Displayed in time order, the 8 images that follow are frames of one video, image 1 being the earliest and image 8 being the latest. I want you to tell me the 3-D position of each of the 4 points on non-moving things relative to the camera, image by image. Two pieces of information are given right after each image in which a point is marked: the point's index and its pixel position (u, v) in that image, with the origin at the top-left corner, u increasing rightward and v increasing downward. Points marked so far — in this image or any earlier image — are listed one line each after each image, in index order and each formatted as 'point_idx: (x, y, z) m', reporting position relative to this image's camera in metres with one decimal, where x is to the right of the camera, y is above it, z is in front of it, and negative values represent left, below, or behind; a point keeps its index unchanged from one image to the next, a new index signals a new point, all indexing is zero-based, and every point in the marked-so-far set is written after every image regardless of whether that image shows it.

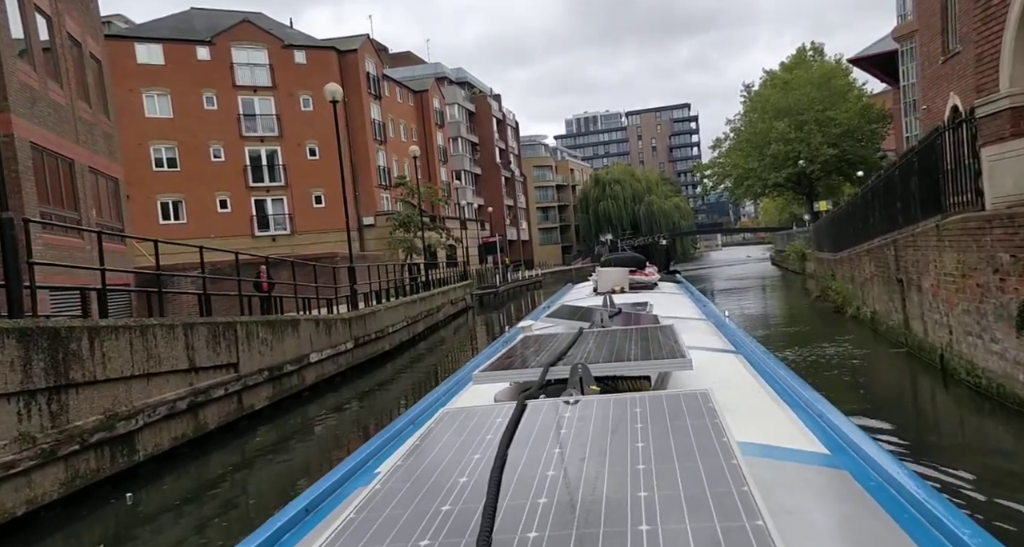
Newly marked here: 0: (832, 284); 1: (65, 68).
0: (+8.0, -0.2, +19.1) m
1: (-9.5, +4.4, +16.5) m
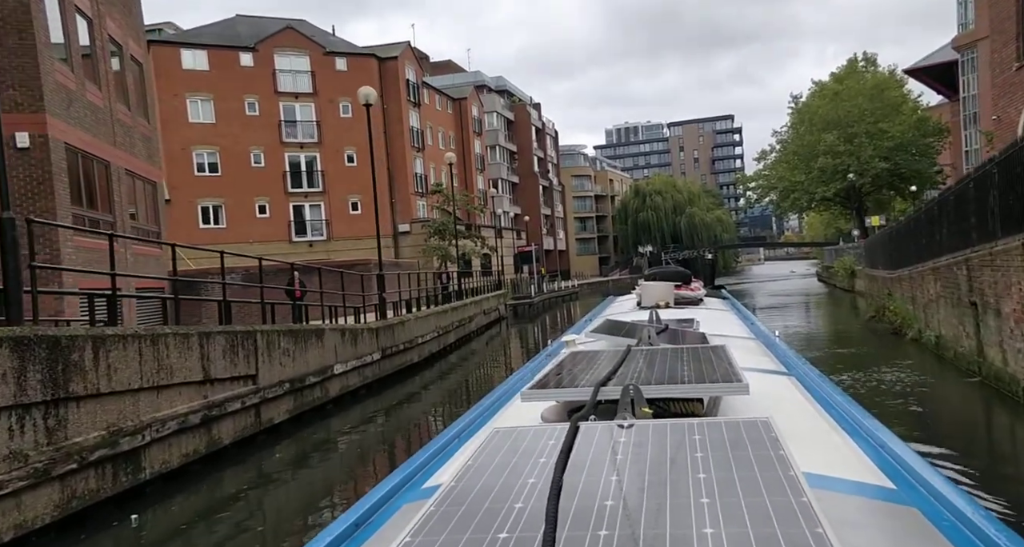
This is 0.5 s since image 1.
0: (+8.8, -0.7, +18.0) m
1: (-8.6, +4.3, +16.4) m
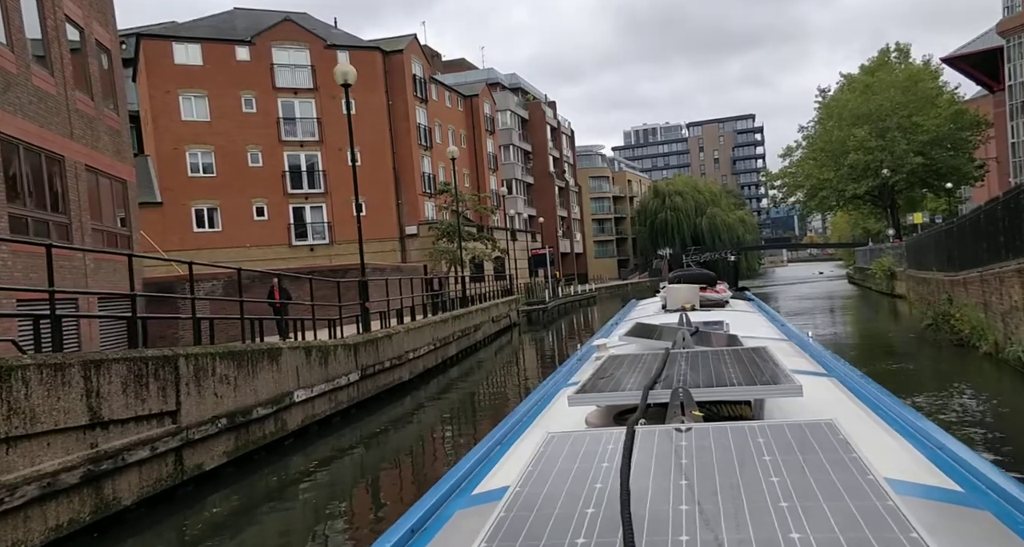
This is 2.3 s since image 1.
0: (+9.0, -0.7, +15.8) m
1: (-8.6, +4.2, +14.7) m
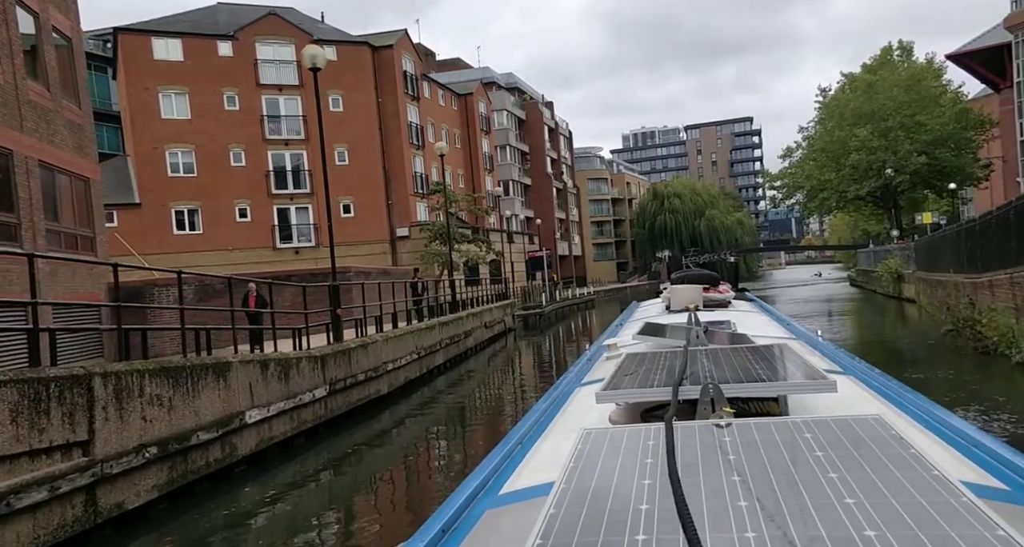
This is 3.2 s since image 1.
0: (+8.8, -0.8, +14.7) m
1: (-8.8, +4.1, +13.5) m
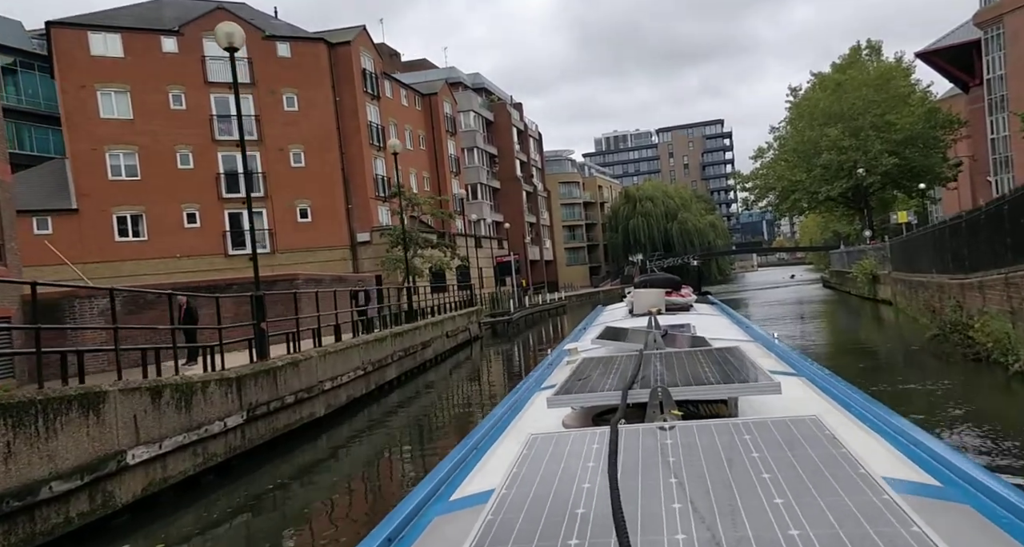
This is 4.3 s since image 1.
0: (+8.0, -0.8, +13.7) m
1: (-9.6, +3.9, +12.0) m
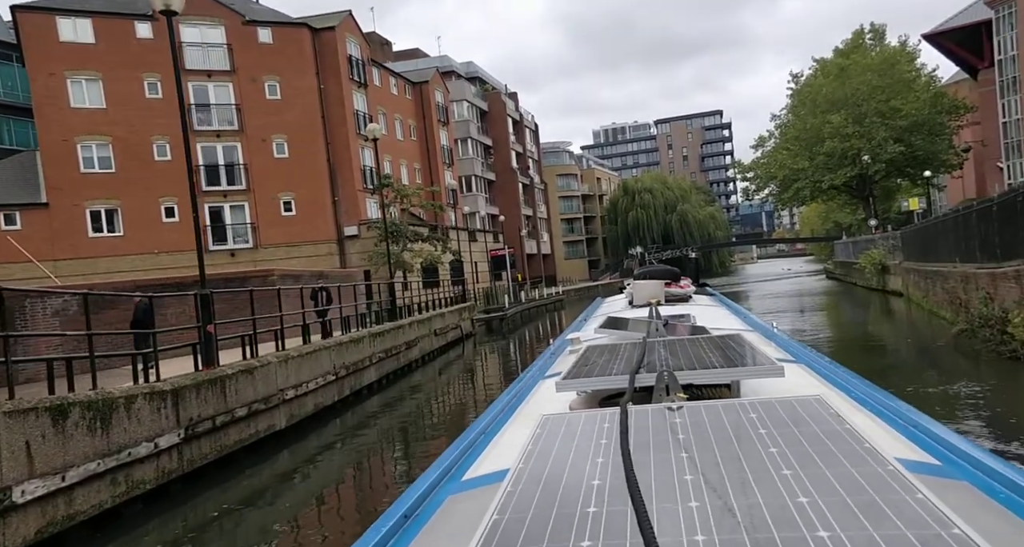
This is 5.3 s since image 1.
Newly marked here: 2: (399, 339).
0: (+7.8, -0.6, +12.5) m
1: (-9.8, +3.9, +10.8) m
2: (-2.6, -1.5, +17.9) m
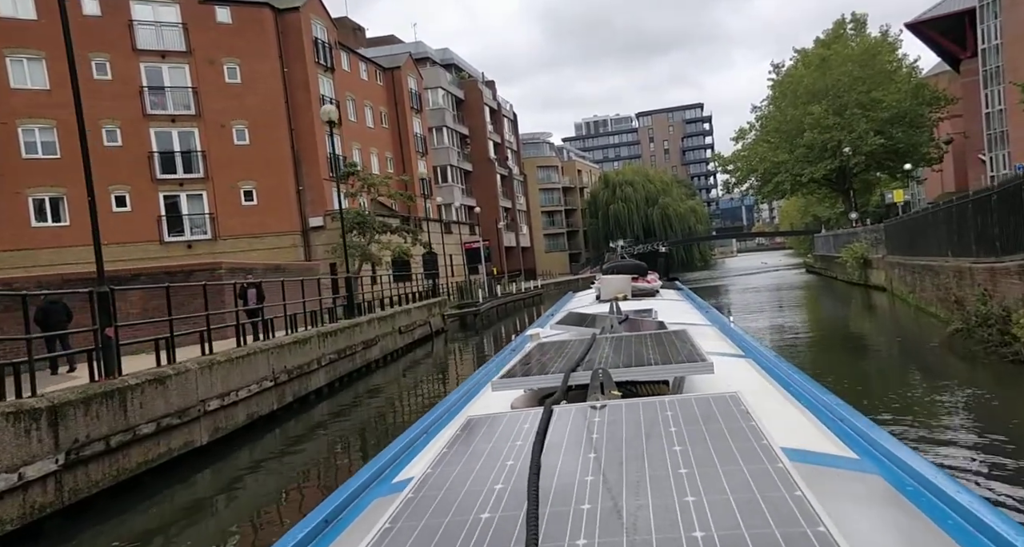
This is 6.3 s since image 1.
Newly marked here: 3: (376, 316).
0: (+7.2, -0.5, +11.6) m
1: (-10.4, +4.0, +9.3) m
2: (-3.4, -1.4, +16.7) m
3: (-3.3, -1.0, +19.0) m
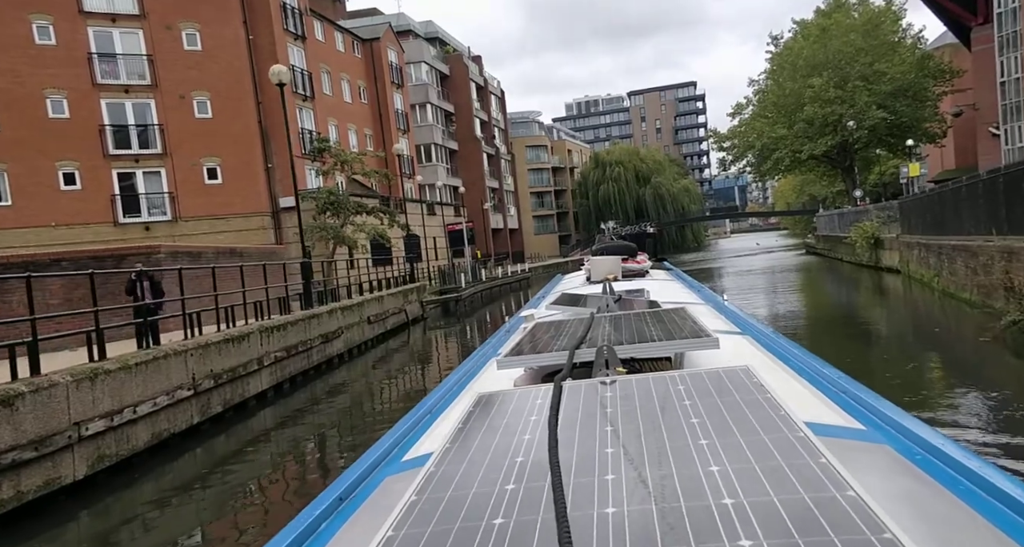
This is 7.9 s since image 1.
0: (+6.8, -0.3, +9.7) m
1: (-10.7, +4.1, +7.2) m
2: (-3.8, -1.1, +14.7) m
3: (-3.8, -0.7, +17.0) m
